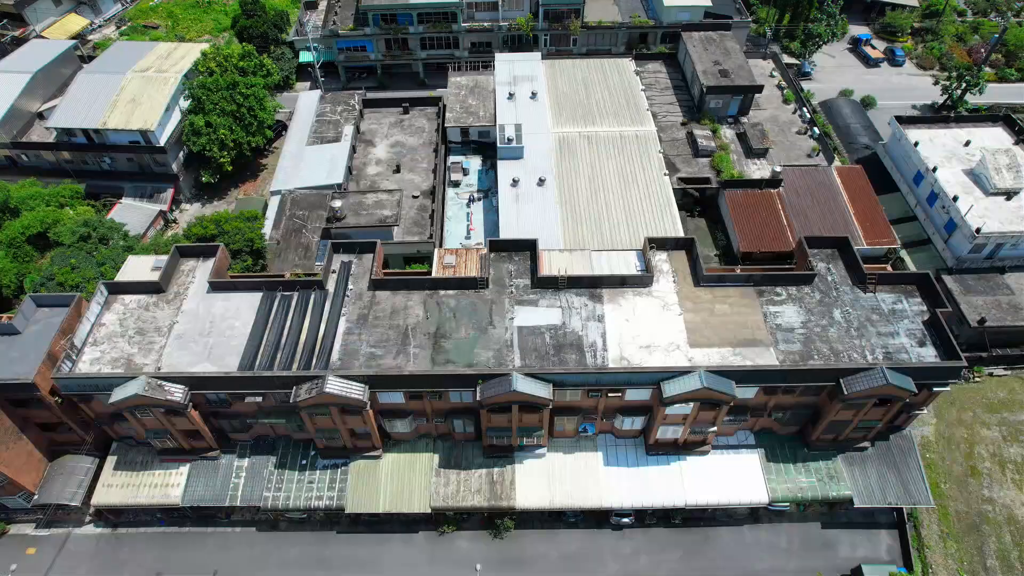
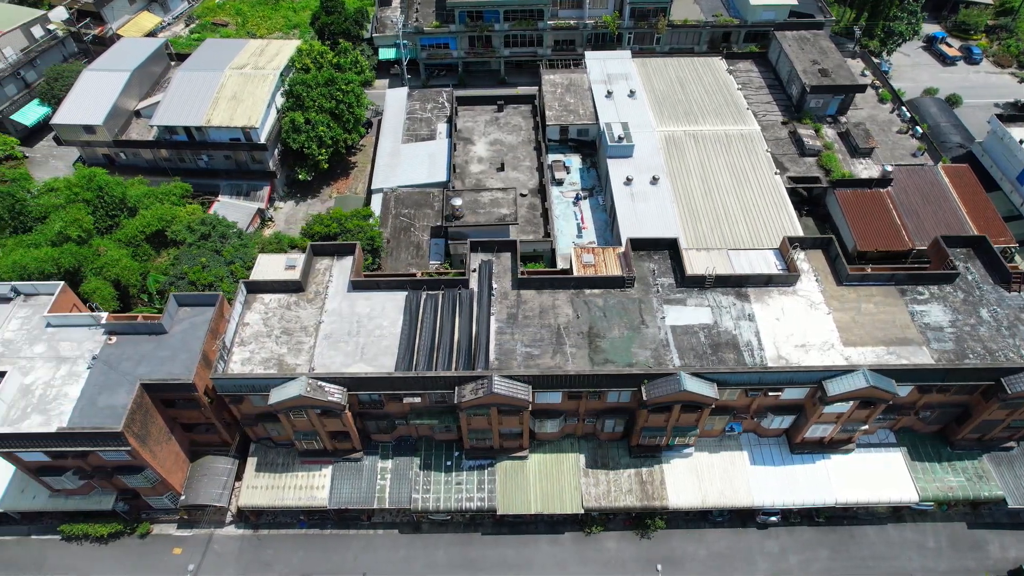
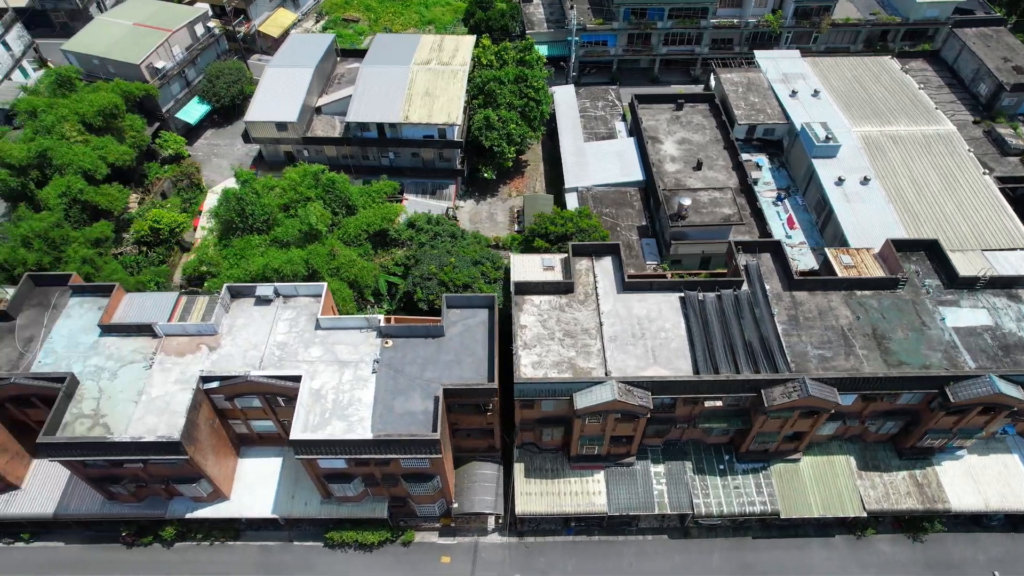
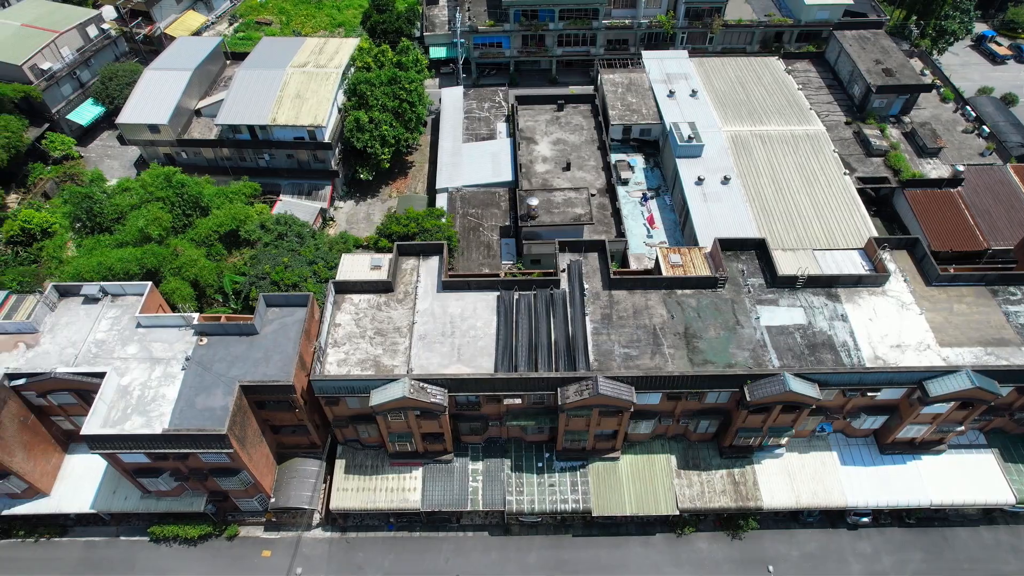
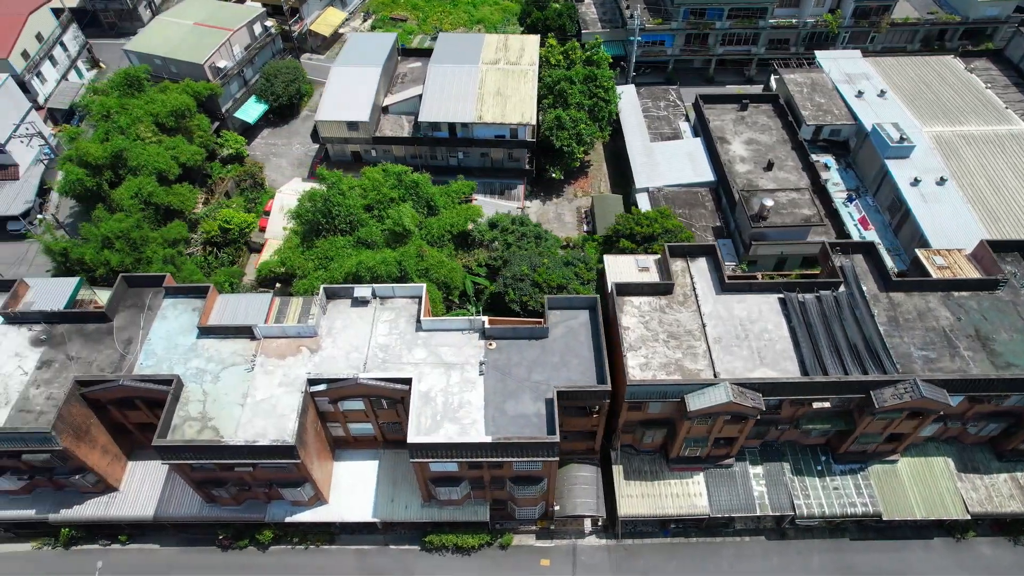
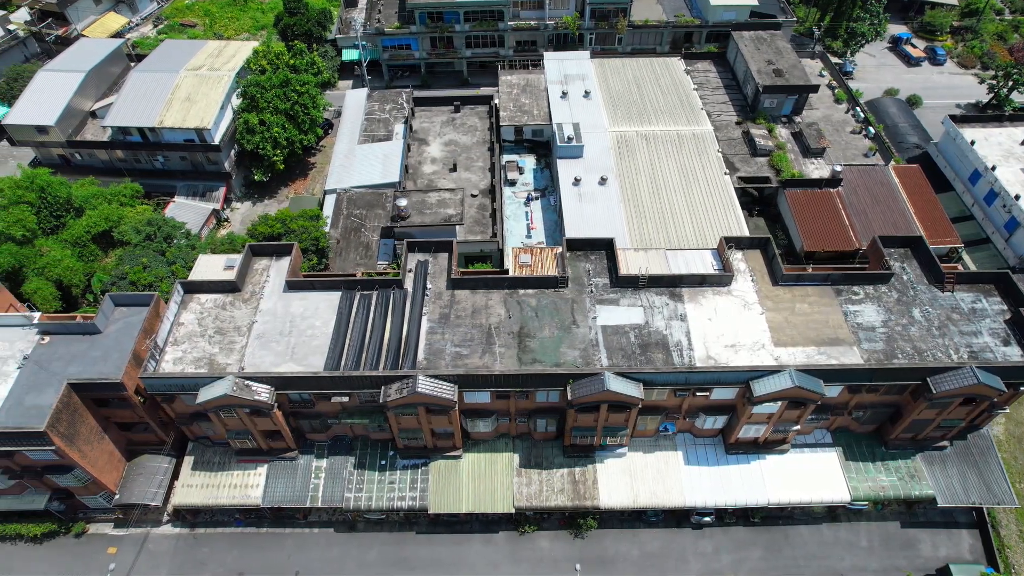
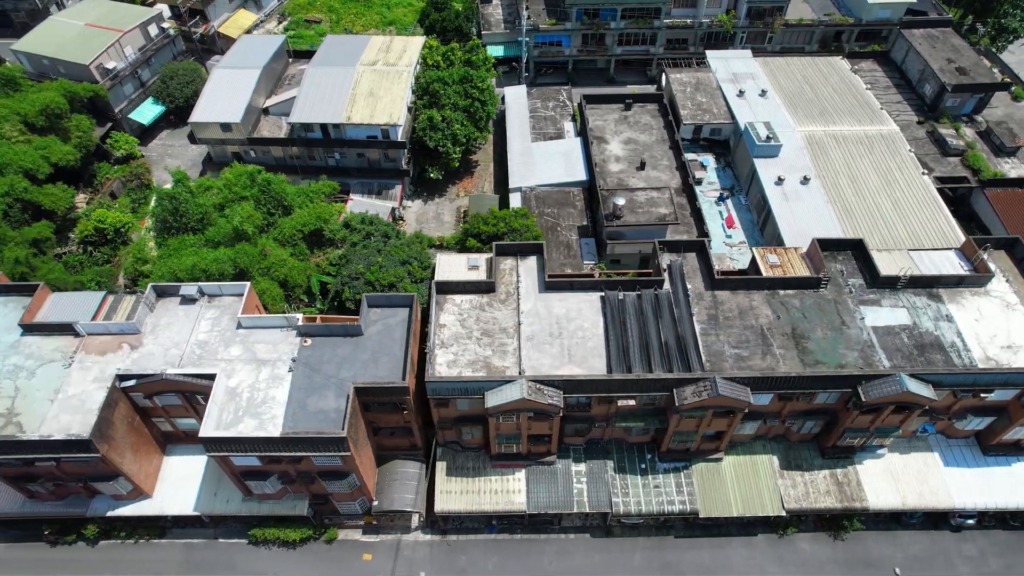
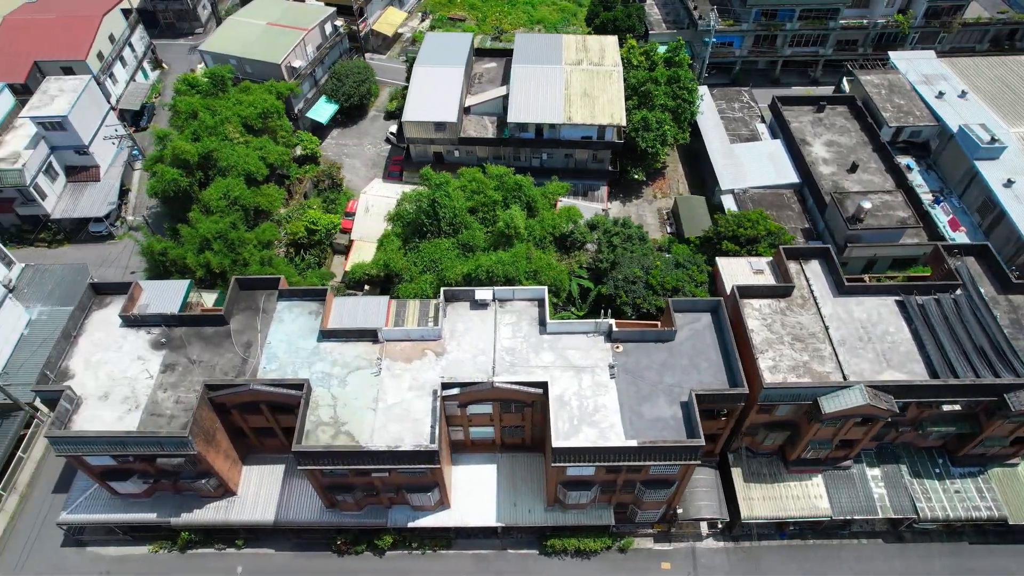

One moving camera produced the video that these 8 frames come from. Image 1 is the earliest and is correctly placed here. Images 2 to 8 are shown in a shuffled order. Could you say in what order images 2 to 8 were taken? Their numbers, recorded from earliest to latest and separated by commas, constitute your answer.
6, 2, 4, 7, 3, 5, 8
